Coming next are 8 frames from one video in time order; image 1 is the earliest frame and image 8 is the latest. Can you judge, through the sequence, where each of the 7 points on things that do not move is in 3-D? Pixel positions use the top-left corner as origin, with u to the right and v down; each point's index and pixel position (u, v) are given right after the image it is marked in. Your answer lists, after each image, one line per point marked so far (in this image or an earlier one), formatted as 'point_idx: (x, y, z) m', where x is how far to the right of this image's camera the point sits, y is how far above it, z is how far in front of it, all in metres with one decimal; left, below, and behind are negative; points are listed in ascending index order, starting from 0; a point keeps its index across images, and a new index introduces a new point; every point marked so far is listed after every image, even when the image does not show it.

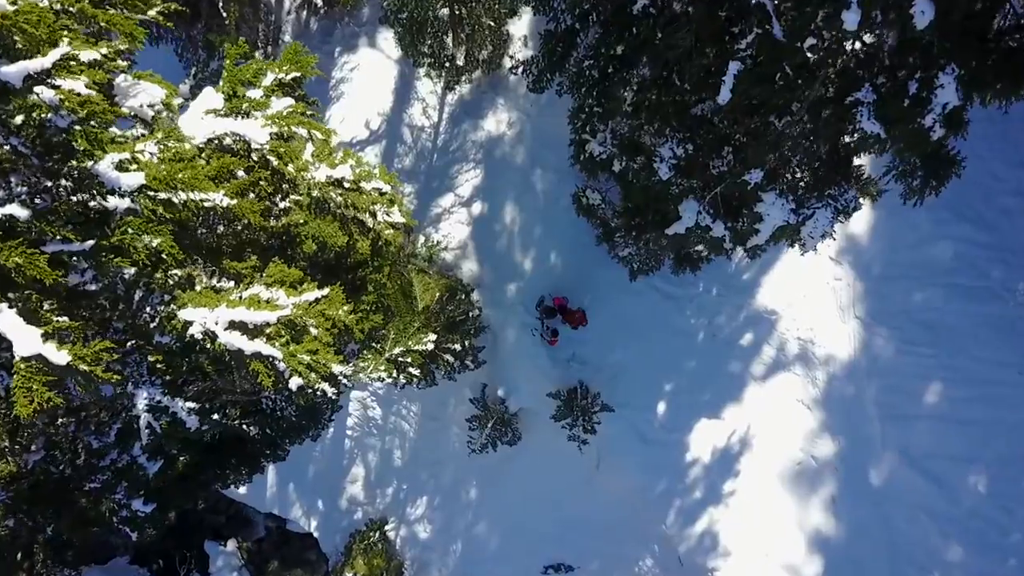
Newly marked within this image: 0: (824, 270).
0: (+3.8, +0.2, +14.4) m
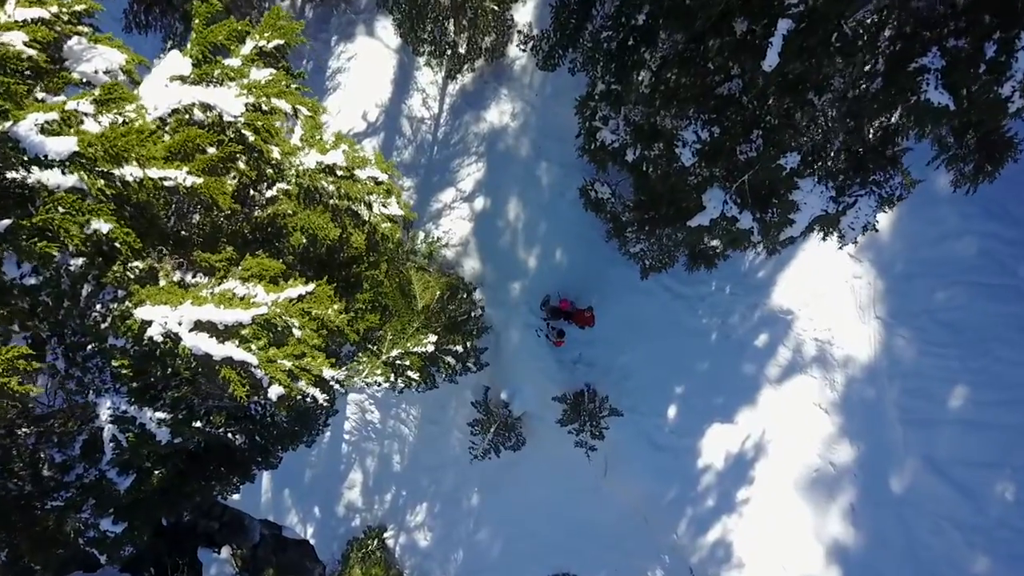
0: (+3.8, +0.2, +13.8) m
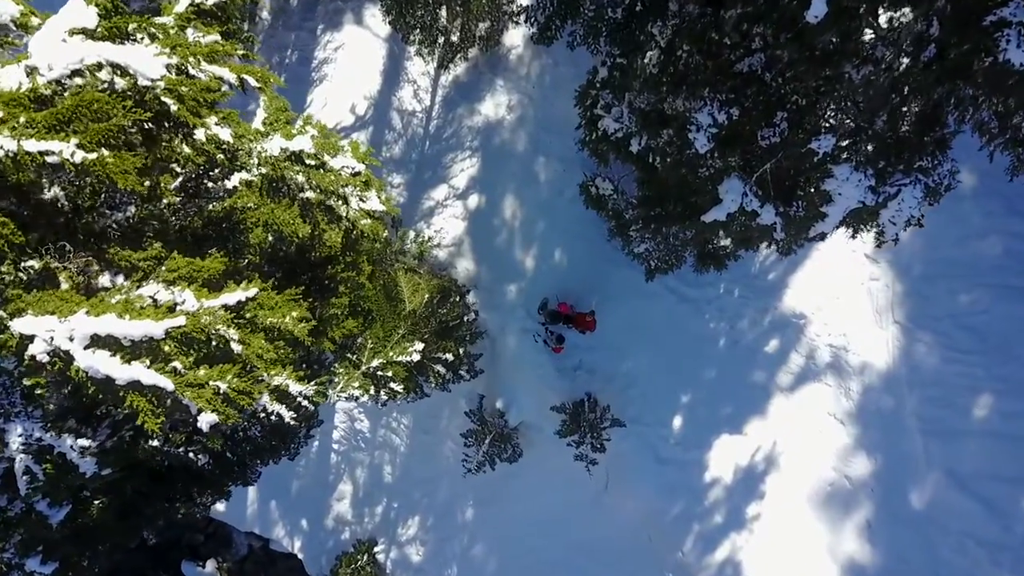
0: (+3.8, +0.2, +13.0) m
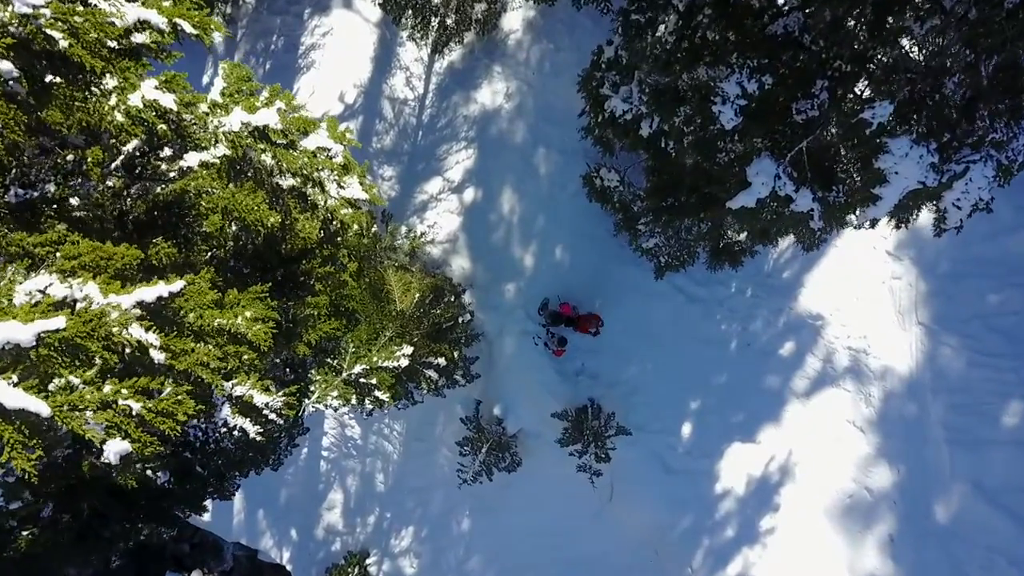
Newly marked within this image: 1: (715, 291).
0: (+3.7, +0.2, +12.2) m
1: (+2.1, 0.0, +12.6) m
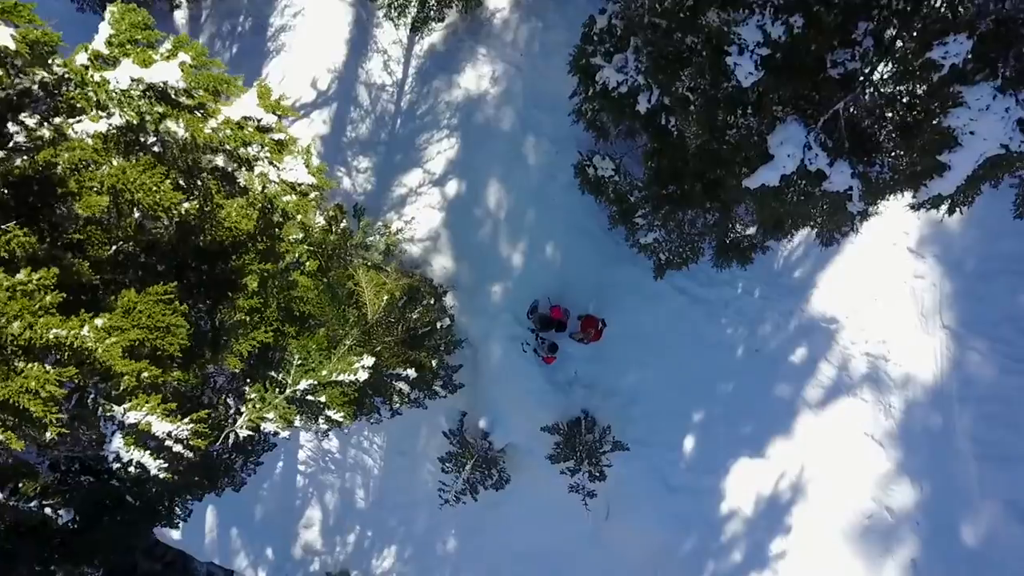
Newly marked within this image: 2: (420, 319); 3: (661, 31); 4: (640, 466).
0: (+3.6, +0.2, +11.1) m
1: (+2.0, 0.0, +11.5) m
2: (-0.7, -0.2, +9.7) m
3: (+0.9, +1.6, +7.2) m
4: (+1.2, -1.7, +11.7) m
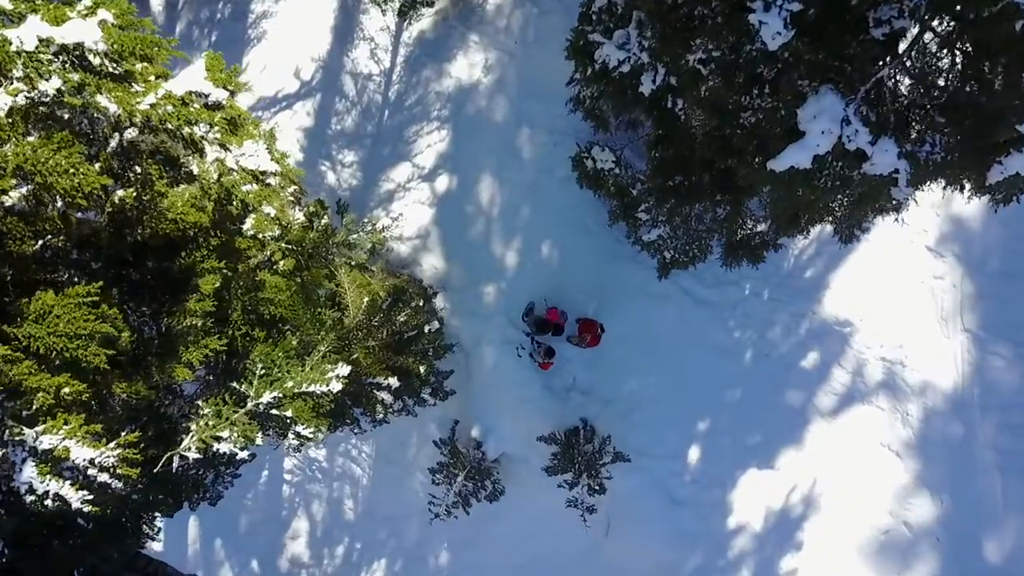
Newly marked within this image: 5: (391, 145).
0: (+3.6, +0.2, +10.4) m
1: (+1.9, 0.0, +10.8) m
2: (-0.8, -0.3, +9.0) m
3: (+0.9, +1.6, +6.5) m
4: (+1.2, -1.8, +11.0) m
5: (-1.2, +1.4, +11.6) m
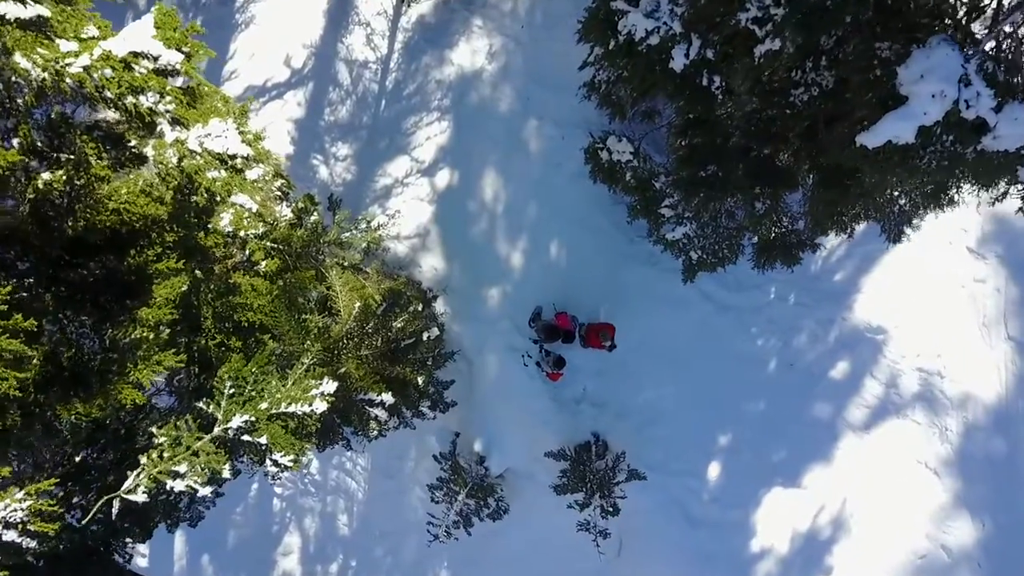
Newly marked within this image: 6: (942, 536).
0: (+3.6, +0.2, +9.6) m
1: (+2.0, -0.1, +10.0) m
2: (-0.7, -0.3, +8.2) m
3: (+0.9, +1.5, +5.7) m
4: (+1.2, -1.8, +10.2) m
5: (-1.1, +1.4, +10.8) m
6: (+3.5, -2.0, +9.6) m
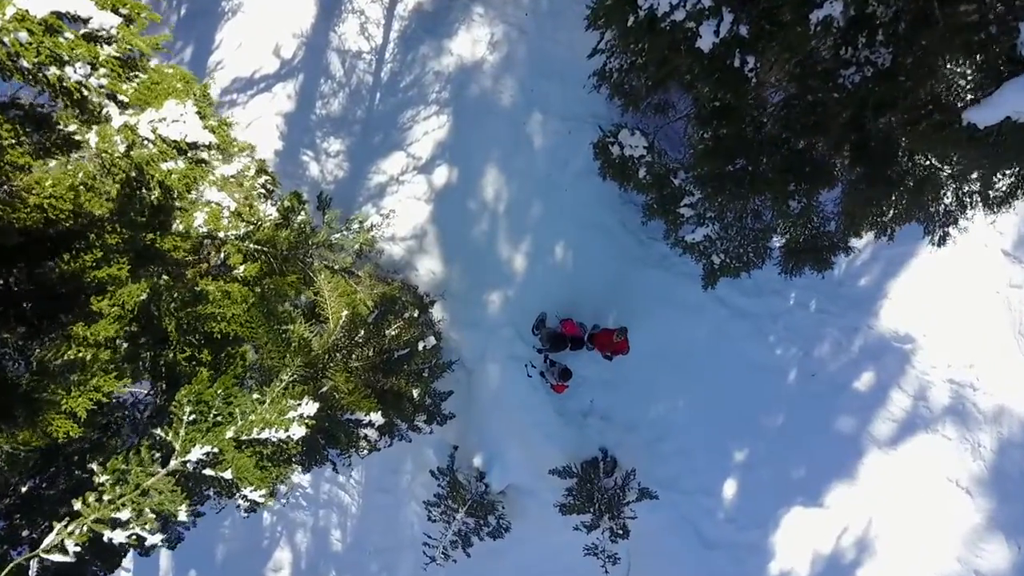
0: (+3.6, +0.1, +9.0) m
1: (+2.0, -0.1, +9.4) m
2: (-0.7, -0.3, +7.6) m
3: (+0.9, +1.5, +5.1) m
4: (+1.3, -1.8, +9.6) m
5: (-1.1, +1.3, +10.2) m
6: (+3.5, -2.0, +9.0) m
